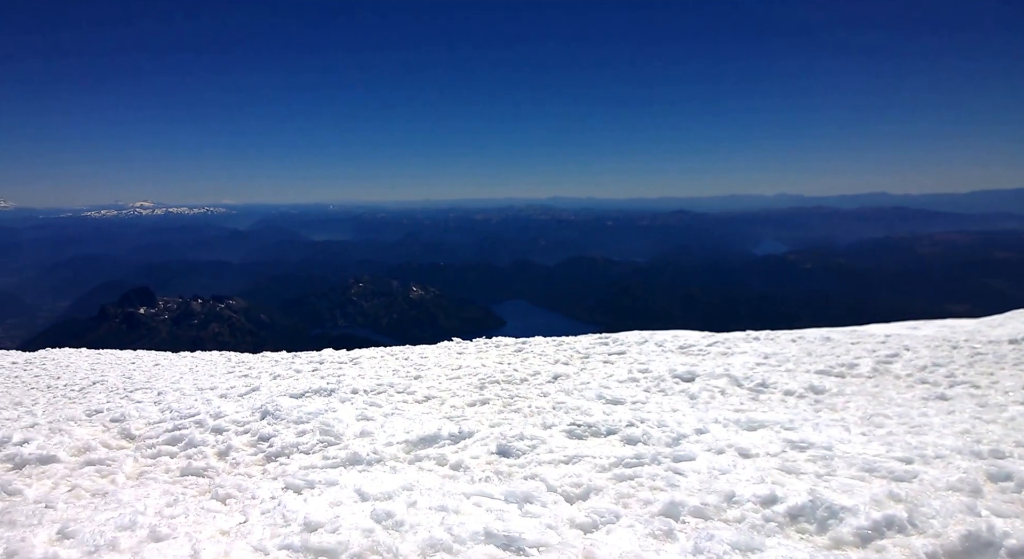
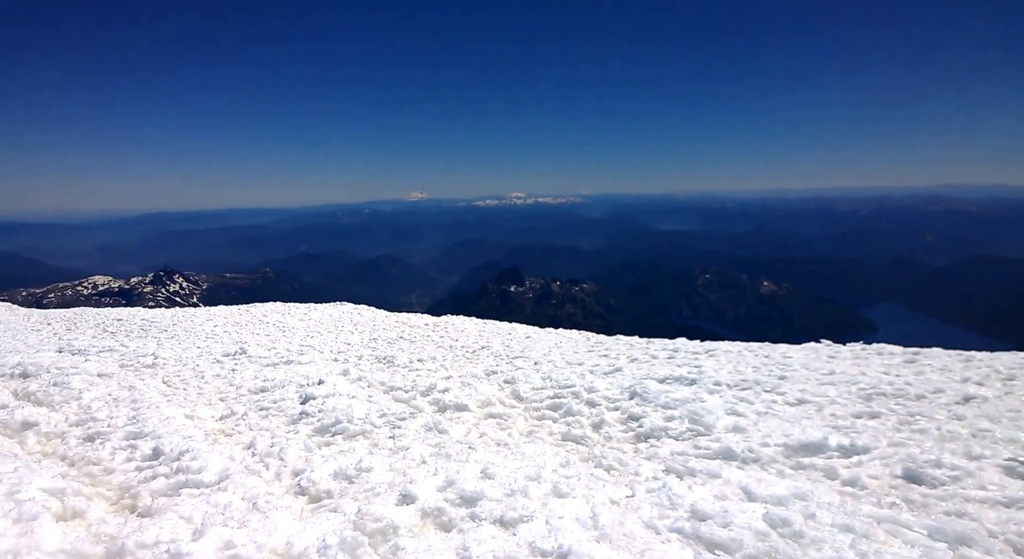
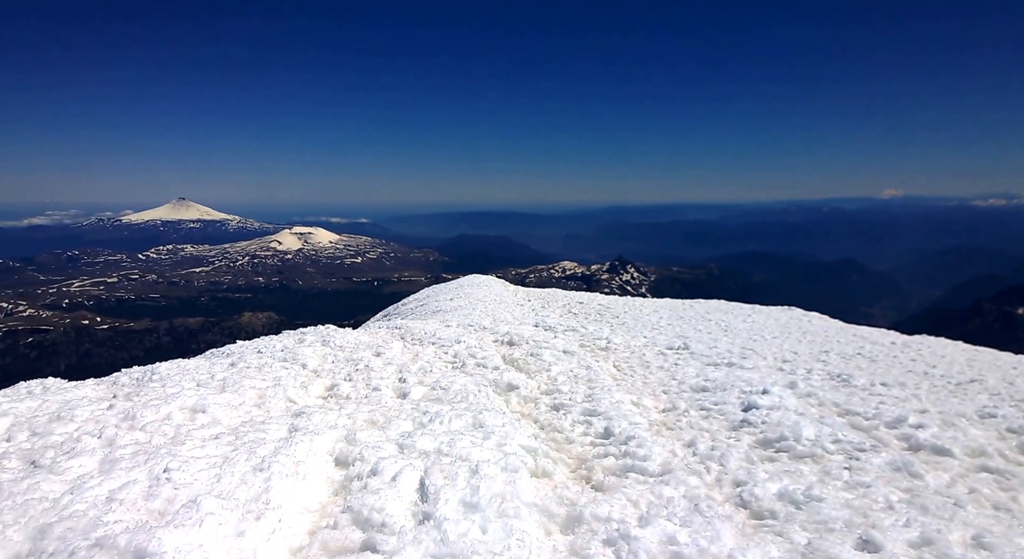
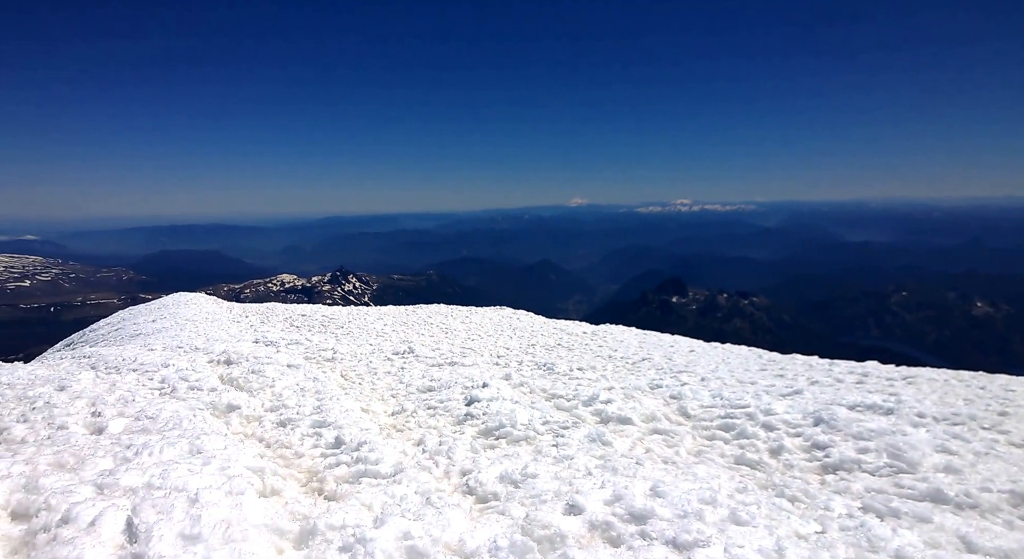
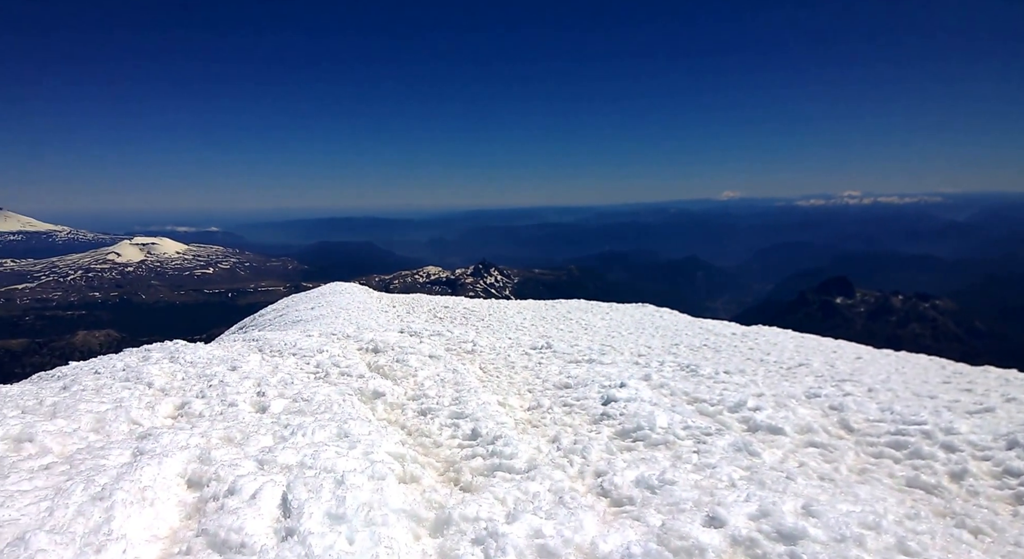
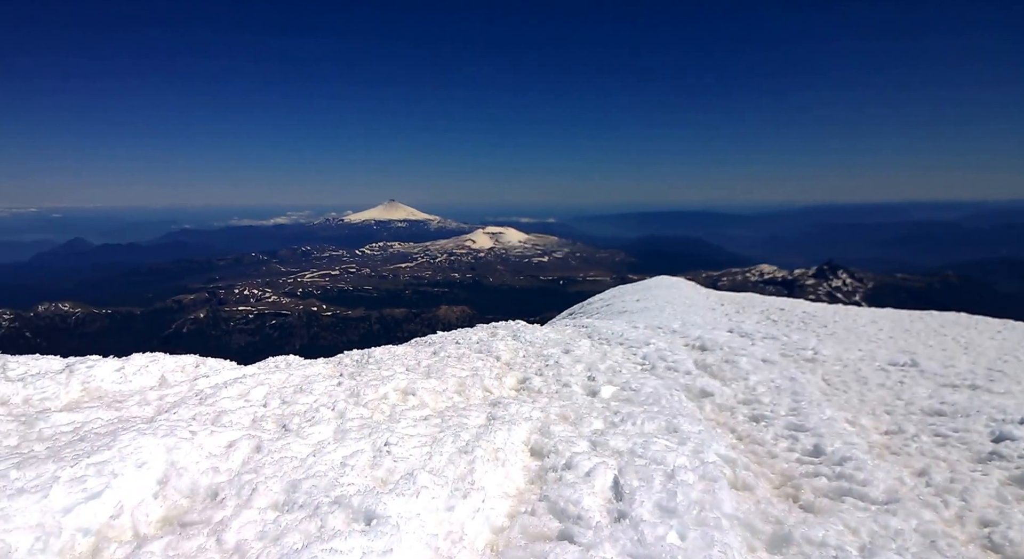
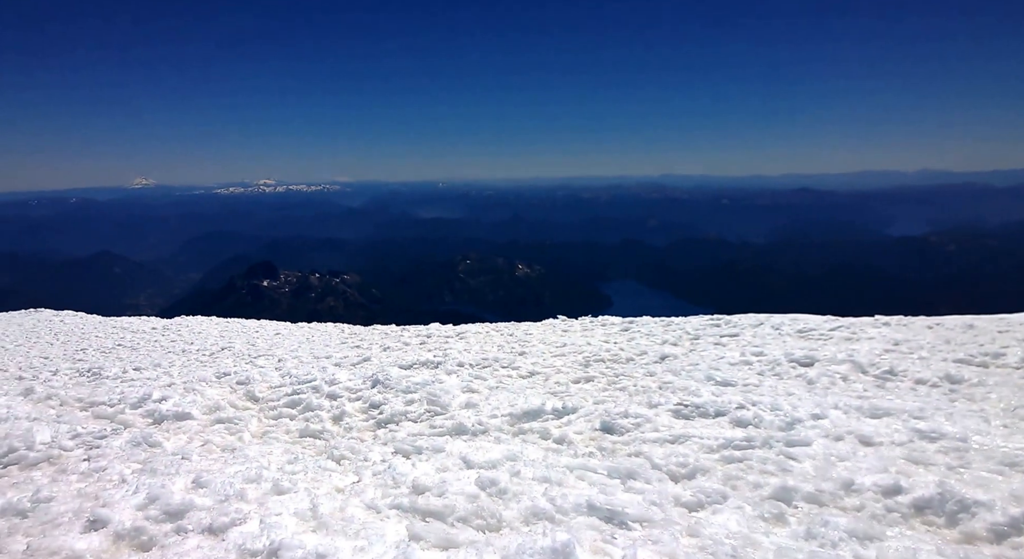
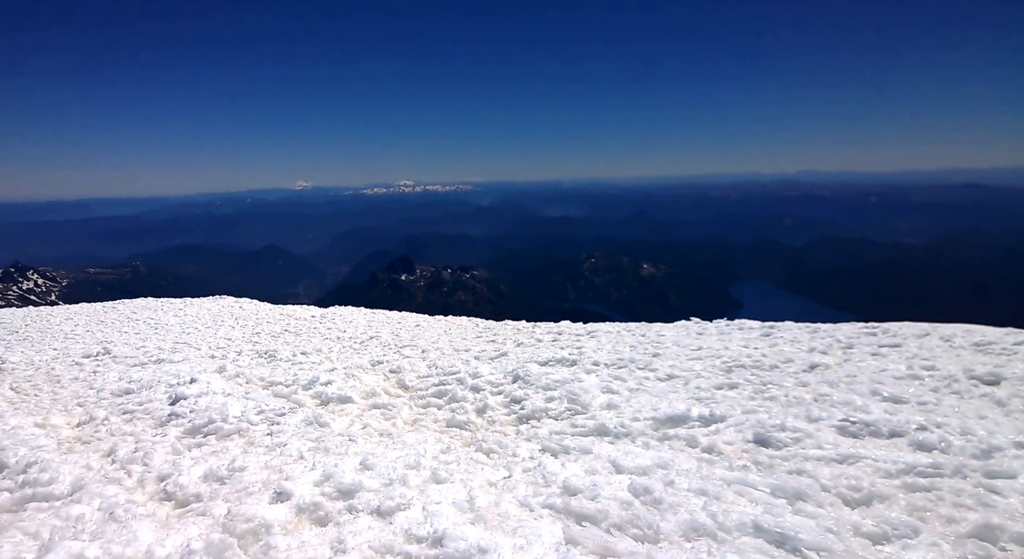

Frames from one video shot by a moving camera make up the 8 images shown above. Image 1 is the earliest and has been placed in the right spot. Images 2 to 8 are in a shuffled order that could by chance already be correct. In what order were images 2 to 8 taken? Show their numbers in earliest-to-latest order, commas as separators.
7, 8, 2, 4, 5, 3, 6
